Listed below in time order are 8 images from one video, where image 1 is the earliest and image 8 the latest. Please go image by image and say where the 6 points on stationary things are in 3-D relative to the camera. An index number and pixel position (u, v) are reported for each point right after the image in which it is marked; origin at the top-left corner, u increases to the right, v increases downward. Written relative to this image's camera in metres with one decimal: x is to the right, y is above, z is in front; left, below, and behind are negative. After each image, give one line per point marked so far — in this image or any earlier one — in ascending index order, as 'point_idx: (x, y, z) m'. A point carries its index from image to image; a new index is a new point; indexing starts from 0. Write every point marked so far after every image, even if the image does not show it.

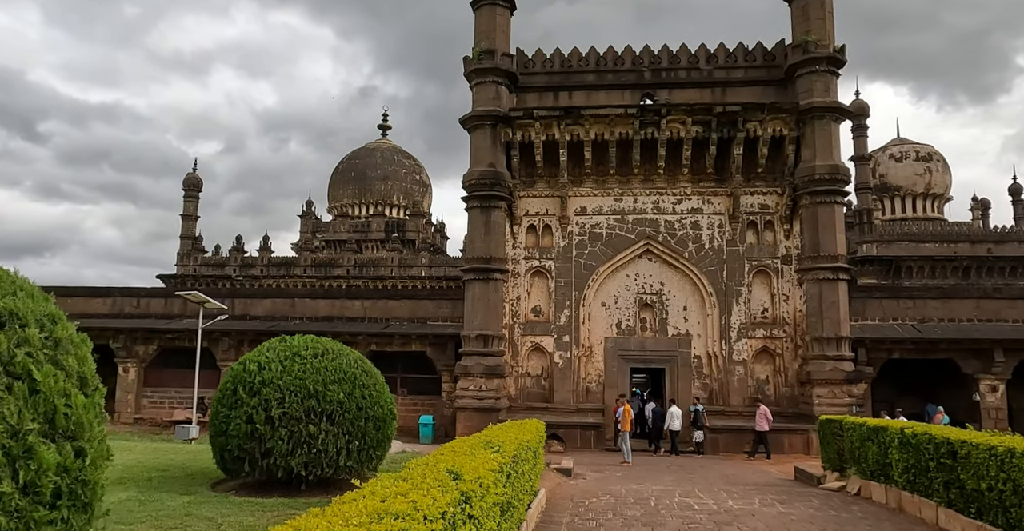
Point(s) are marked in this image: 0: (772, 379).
0: (+5.6, -2.5, +14.7) m
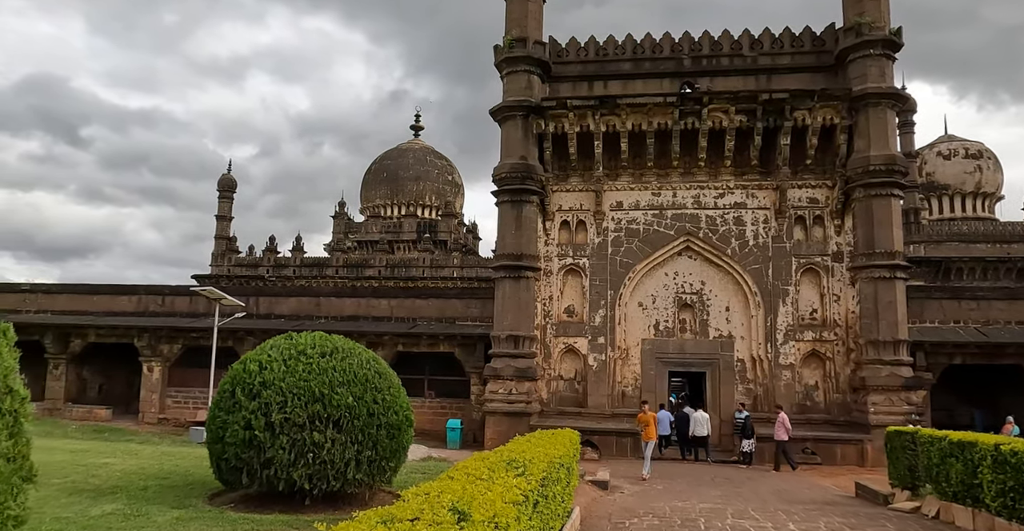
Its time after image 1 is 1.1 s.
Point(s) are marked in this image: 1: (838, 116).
0: (+6.2, -2.4, +13.8) m
1: (+6.6, +3.0, +13.8) m
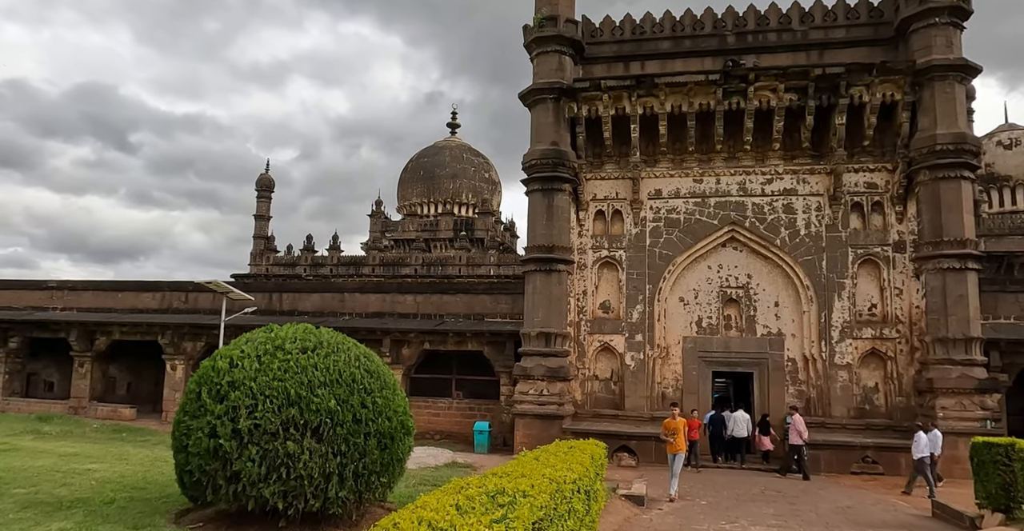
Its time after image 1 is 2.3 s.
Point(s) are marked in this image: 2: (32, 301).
0: (+6.8, -2.2, +12.6) m
1: (+7.1, +3.2, +12.6) m
2: (-12.0, -0.9, +17.1) m
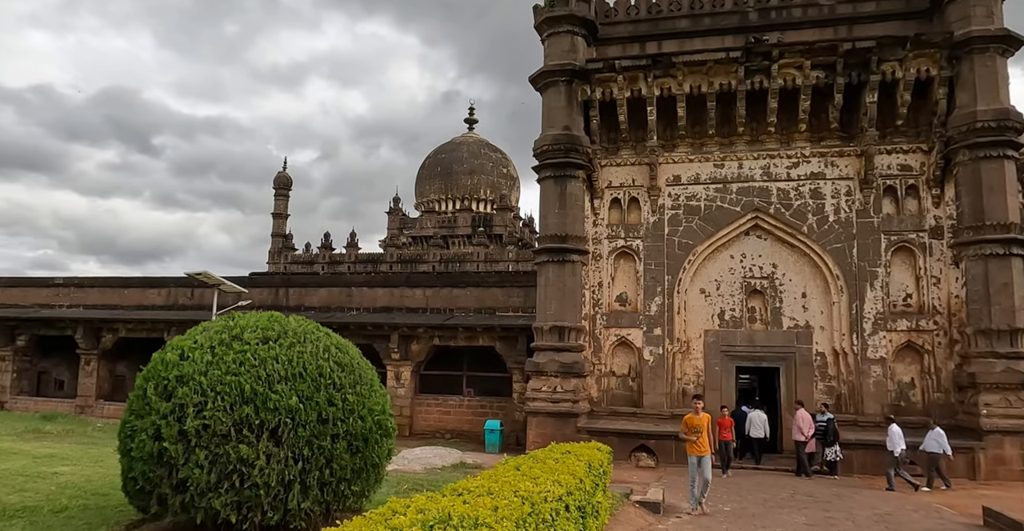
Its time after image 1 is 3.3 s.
0: (+7.0, -2.0, +11.8) m
1: (+7.3, +3.4, +11.8) m
2: (-11.6, -0.8, +16.9) m
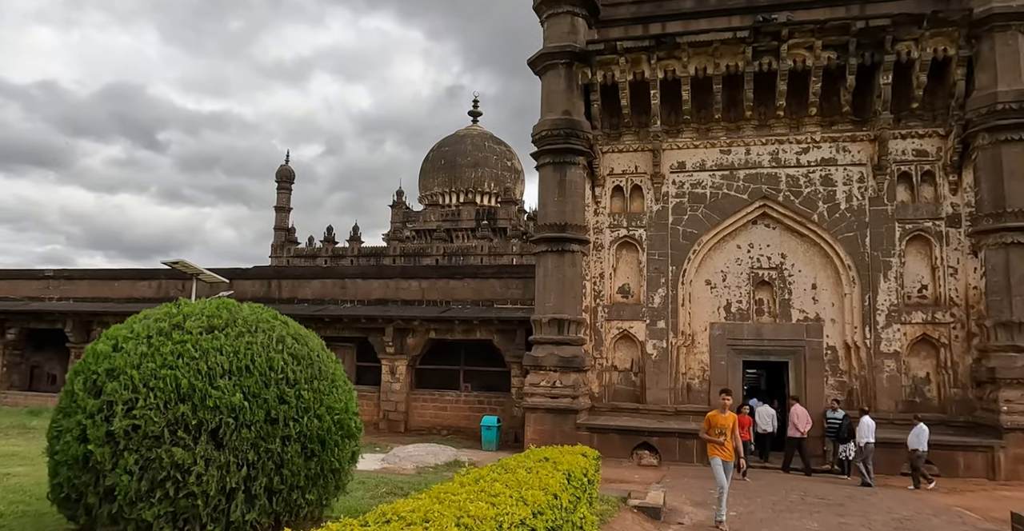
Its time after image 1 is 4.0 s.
0: (+6.9, -1.9, +11.3) m
1: (+7.2, +3.6, +11.2) m
2: (-11.6, -0.6, +16.5) m
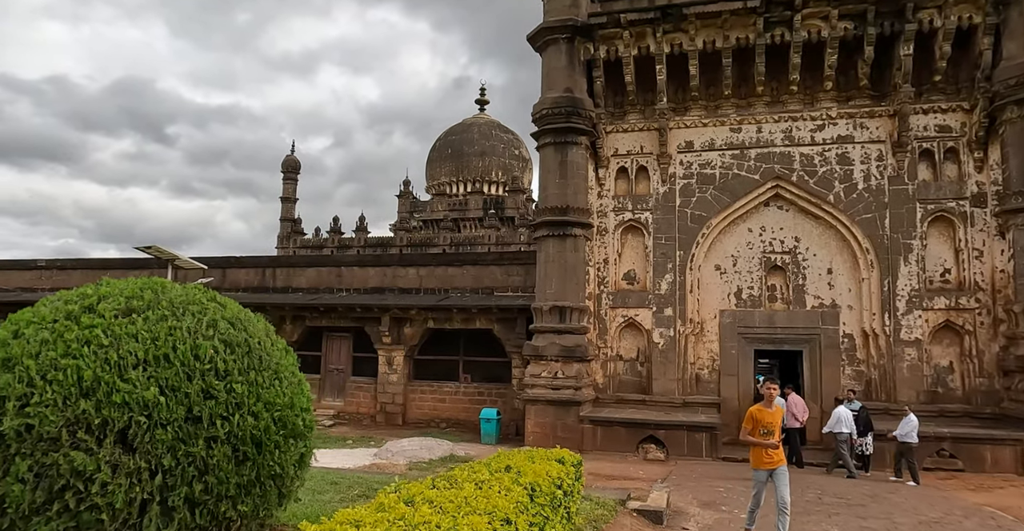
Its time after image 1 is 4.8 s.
0: (+6.9, -1.6, +10.6) m
1: (+7.2, +3.9, +10.5) m
2: (-11.6, -0.4, +16.2) m
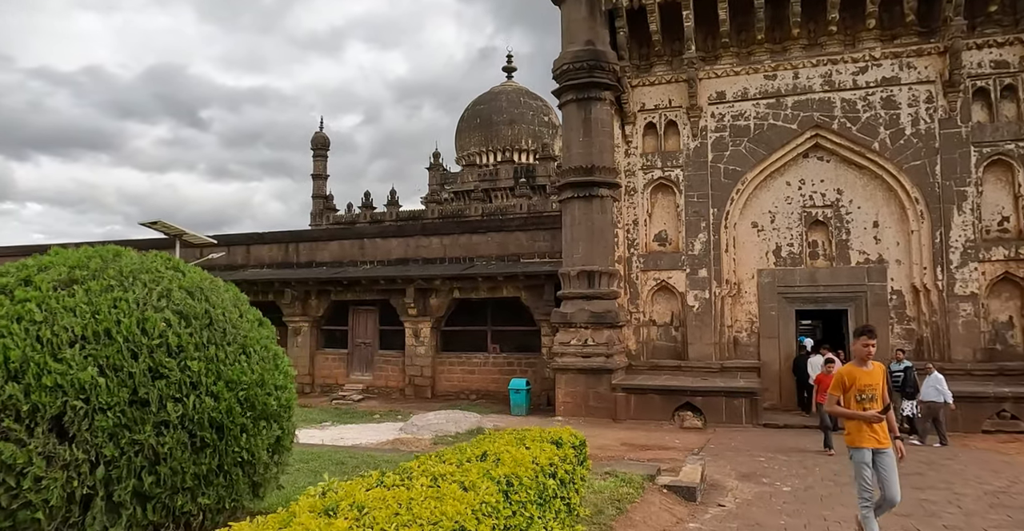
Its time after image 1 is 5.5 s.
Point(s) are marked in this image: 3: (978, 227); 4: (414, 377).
0: (+7.3, -0.8, +9.9) m
1: (+7.4, +4.6, +9.5) m
2: (-10.9, 0.0, +16.3) m
3: (+6.9, +0.6, +10.1) m
4: (-1.8, -2.1, +12.7) m
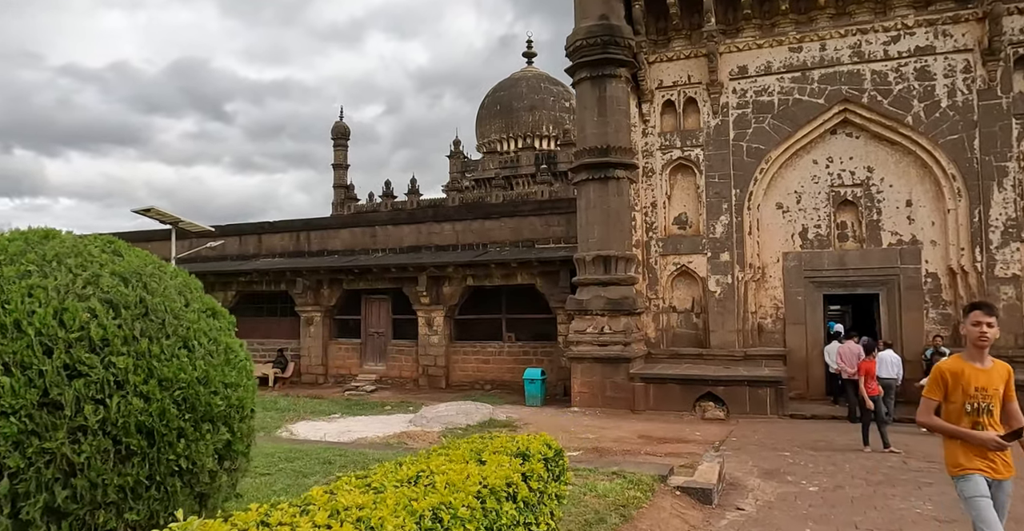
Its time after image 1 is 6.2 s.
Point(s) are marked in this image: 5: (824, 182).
0: (+7.5, -0.5, +9.3) m
1: (+7.5, +4.9, +8.8) m
2: (-10.5, +0.2, +16.4) m
3: (+7.0, +0.9, +9.4) m
4: (-1.5, -1.8, +12.4) m
5: (+4.8, +1.3, +10.5) m
